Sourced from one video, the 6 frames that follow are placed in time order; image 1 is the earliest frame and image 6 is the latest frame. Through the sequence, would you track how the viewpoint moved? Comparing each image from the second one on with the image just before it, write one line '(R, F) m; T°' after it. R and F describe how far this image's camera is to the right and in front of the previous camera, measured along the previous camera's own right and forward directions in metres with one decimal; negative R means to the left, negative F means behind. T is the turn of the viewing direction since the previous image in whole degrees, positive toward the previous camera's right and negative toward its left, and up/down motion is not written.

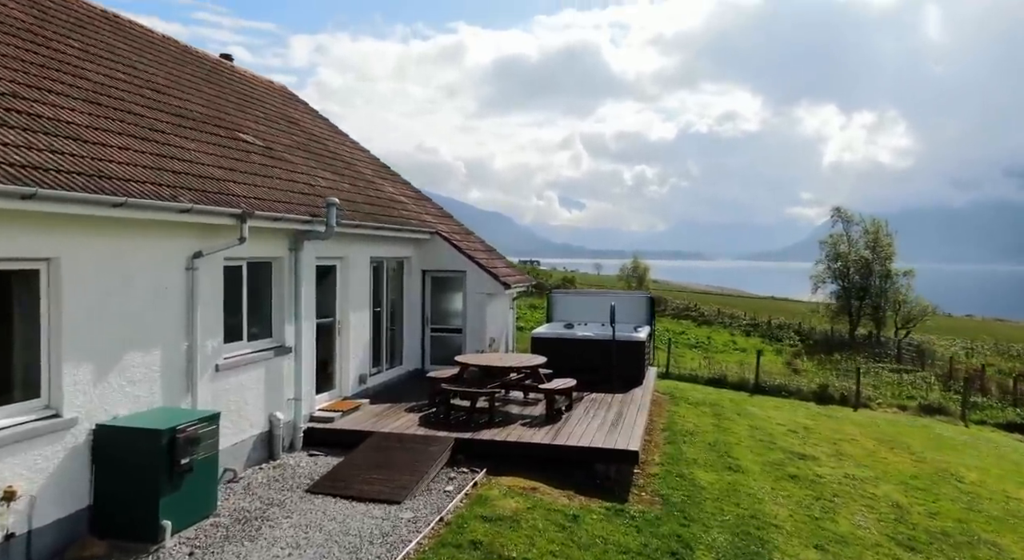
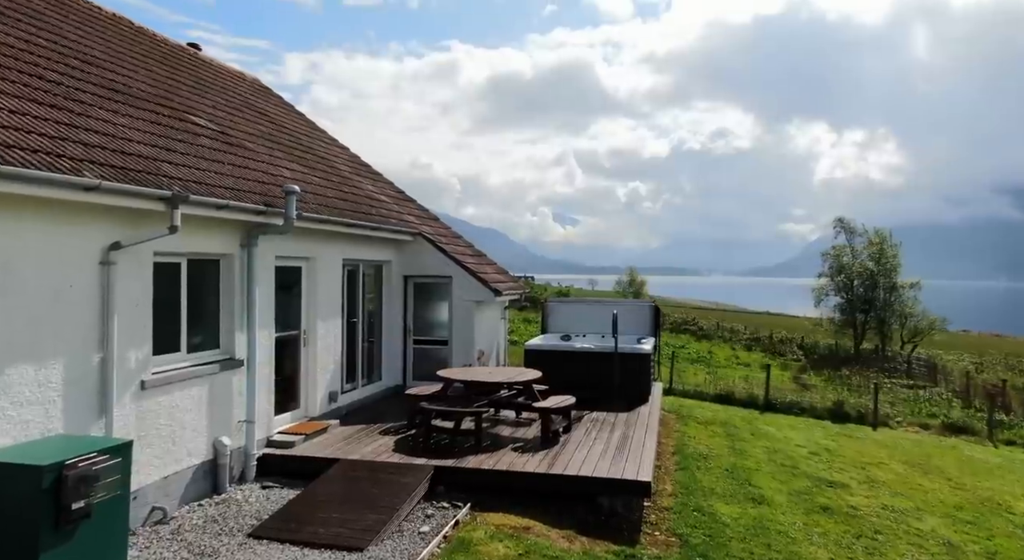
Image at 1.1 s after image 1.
(0.0, +1.3) m; 0°
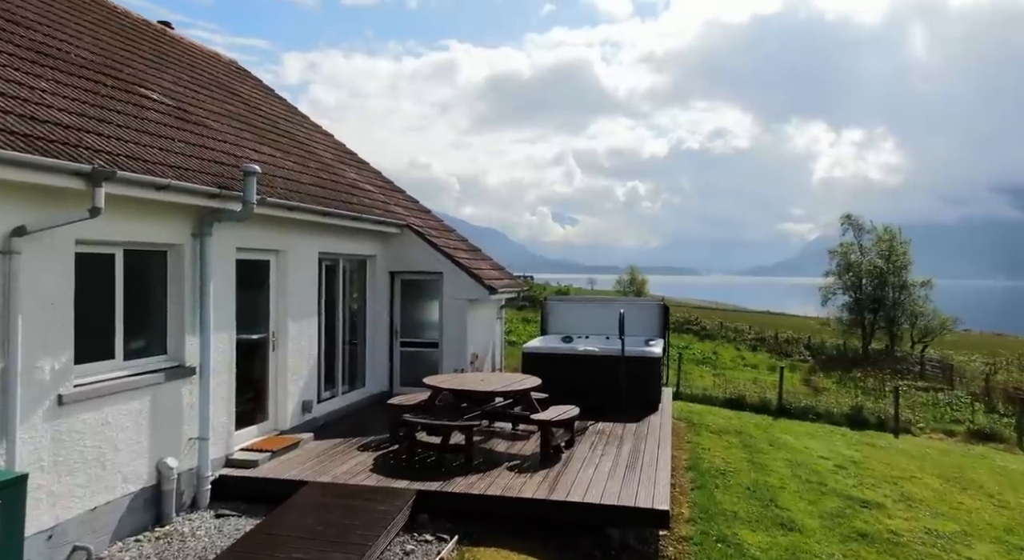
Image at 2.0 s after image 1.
(0.0, +1.0) m; 0°
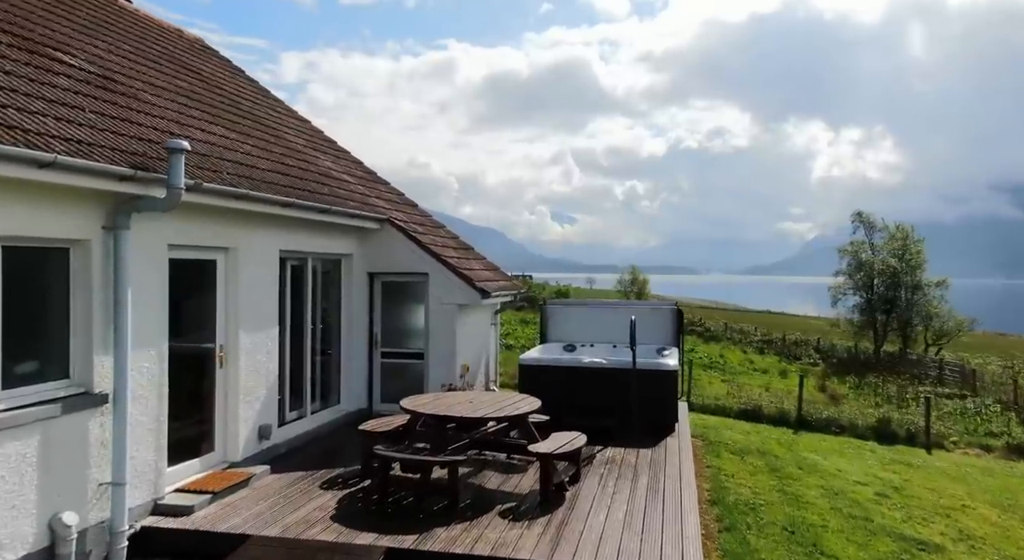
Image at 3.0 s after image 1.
(0.0, +1.3) m; 0°
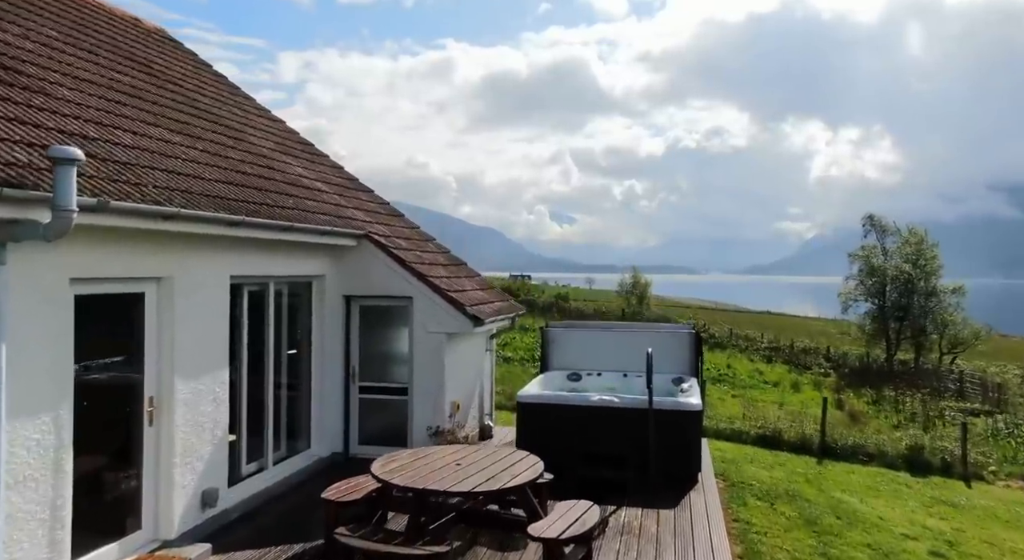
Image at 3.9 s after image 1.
(0.0, +1.3) m; 0°
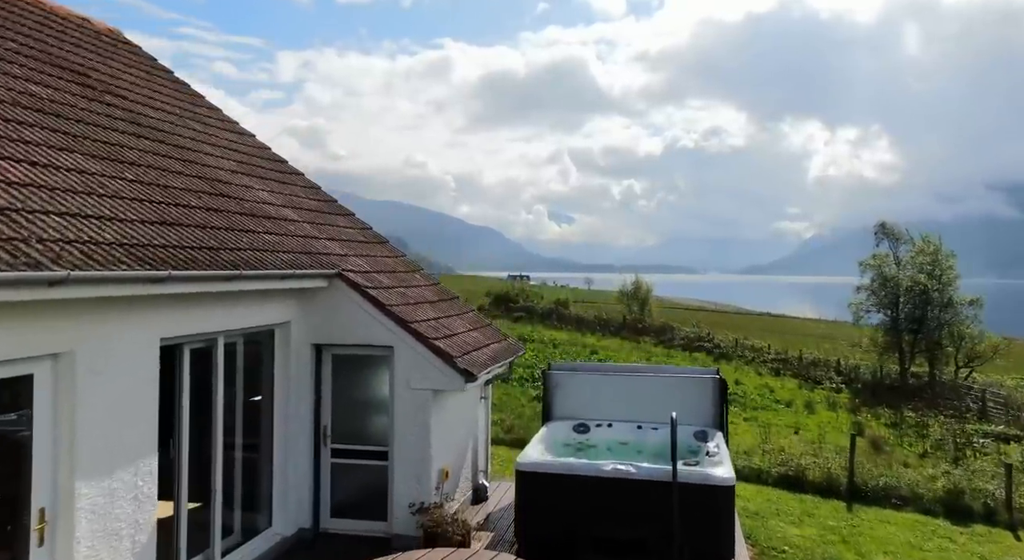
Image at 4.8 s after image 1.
(0.0, +1.2) m; 0°
